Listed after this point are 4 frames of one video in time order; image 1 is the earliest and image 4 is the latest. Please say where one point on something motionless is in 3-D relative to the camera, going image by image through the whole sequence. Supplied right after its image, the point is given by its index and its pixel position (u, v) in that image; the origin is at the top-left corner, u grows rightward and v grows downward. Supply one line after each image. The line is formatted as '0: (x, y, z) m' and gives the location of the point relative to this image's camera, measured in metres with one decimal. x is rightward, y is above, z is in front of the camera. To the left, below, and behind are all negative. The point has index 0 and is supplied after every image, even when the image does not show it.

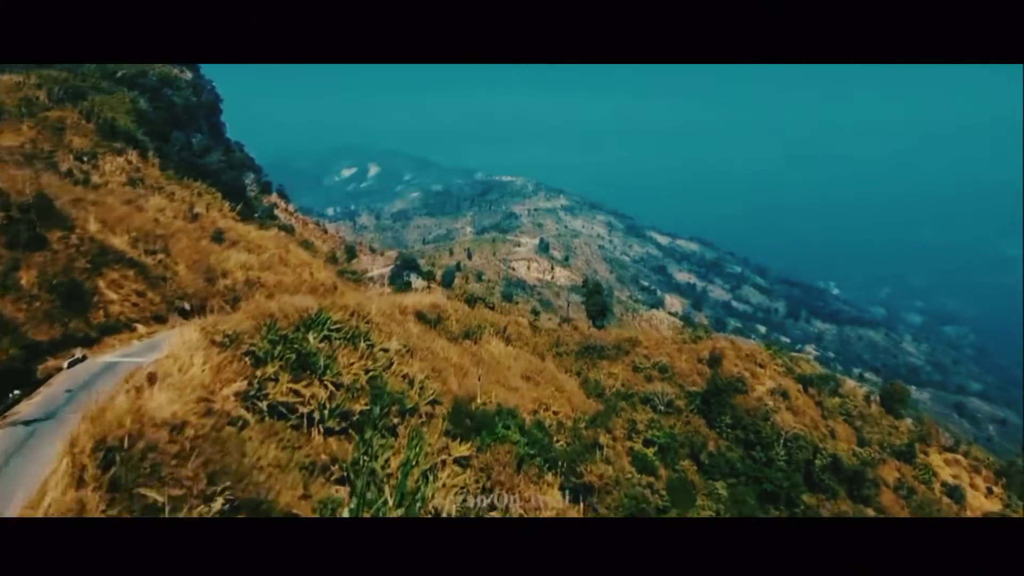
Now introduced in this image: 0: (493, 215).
0: (-0.2, +1.1, +10.5) m
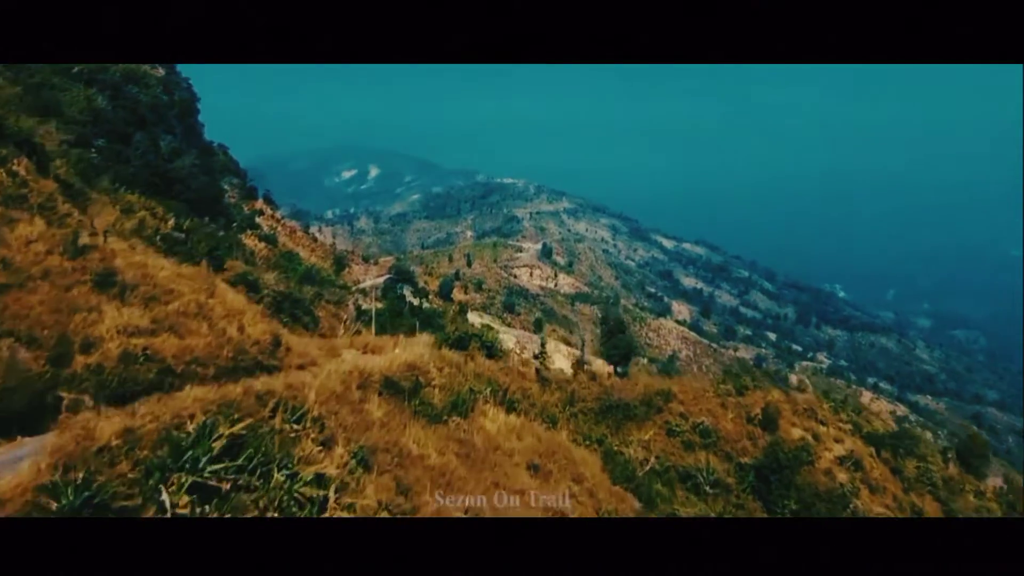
0: (-0.2, +0.8, +9.2) m
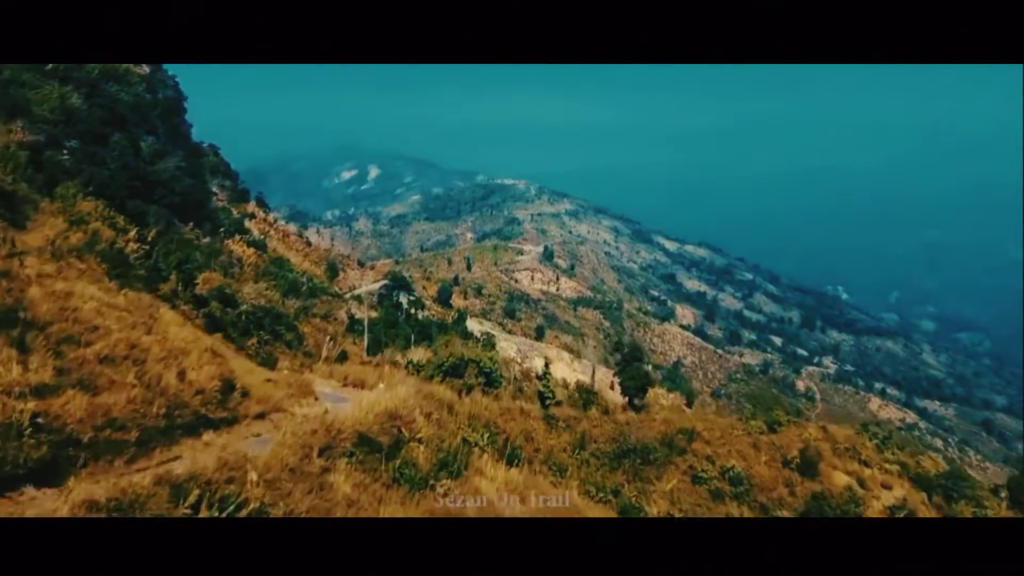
0: (-0.2, +0.7, +8.5) m
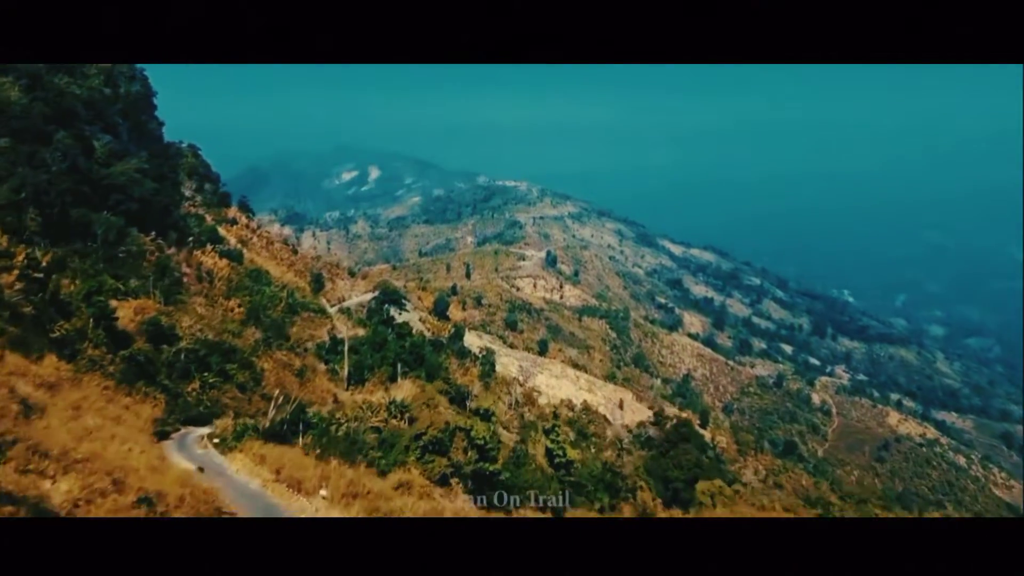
0: (-0.2, +0.5, +7.2) m
